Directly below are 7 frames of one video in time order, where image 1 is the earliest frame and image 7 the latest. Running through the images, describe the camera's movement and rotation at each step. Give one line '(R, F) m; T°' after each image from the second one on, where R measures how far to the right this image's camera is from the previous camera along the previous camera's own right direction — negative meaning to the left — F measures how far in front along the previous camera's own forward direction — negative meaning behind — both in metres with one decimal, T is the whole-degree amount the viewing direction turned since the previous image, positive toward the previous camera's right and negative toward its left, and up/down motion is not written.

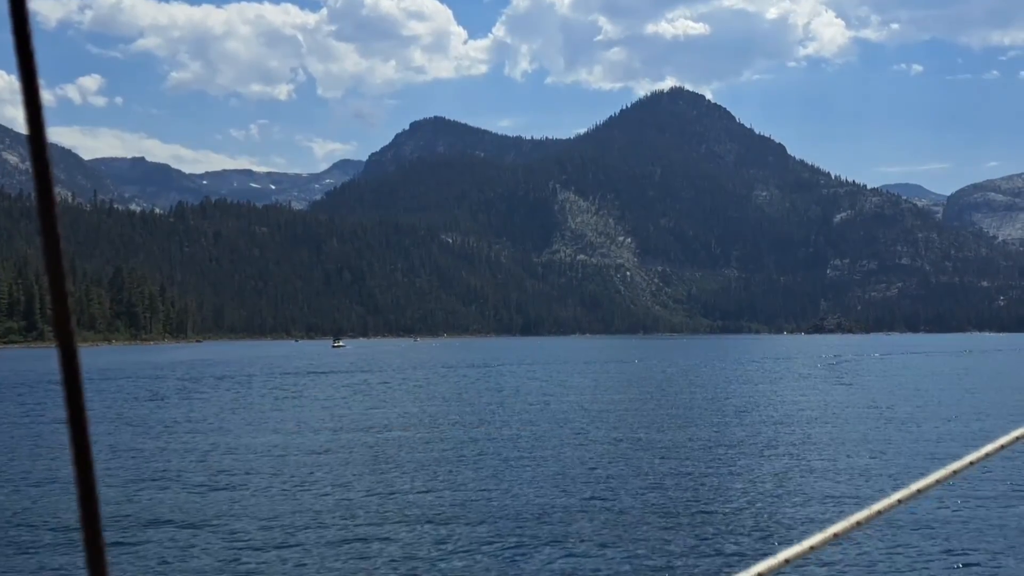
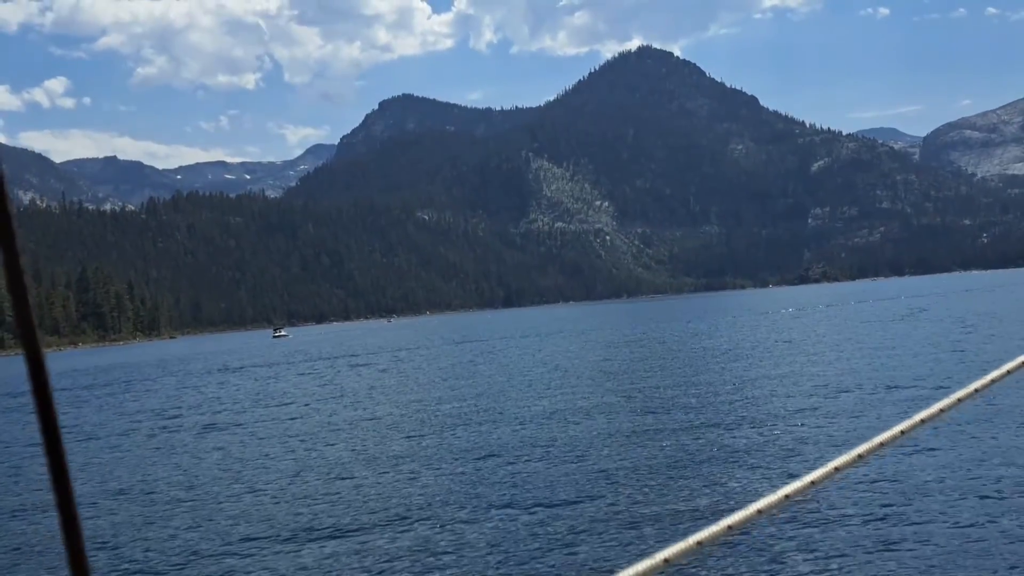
(+1.4, -0.9) m; +1°
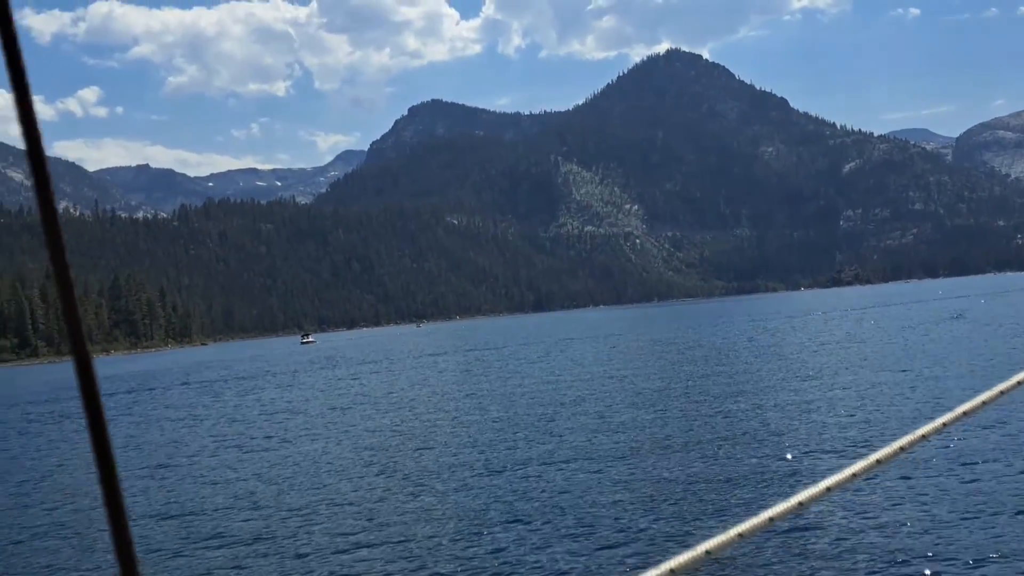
(-0.2, +0.9) m; -2°
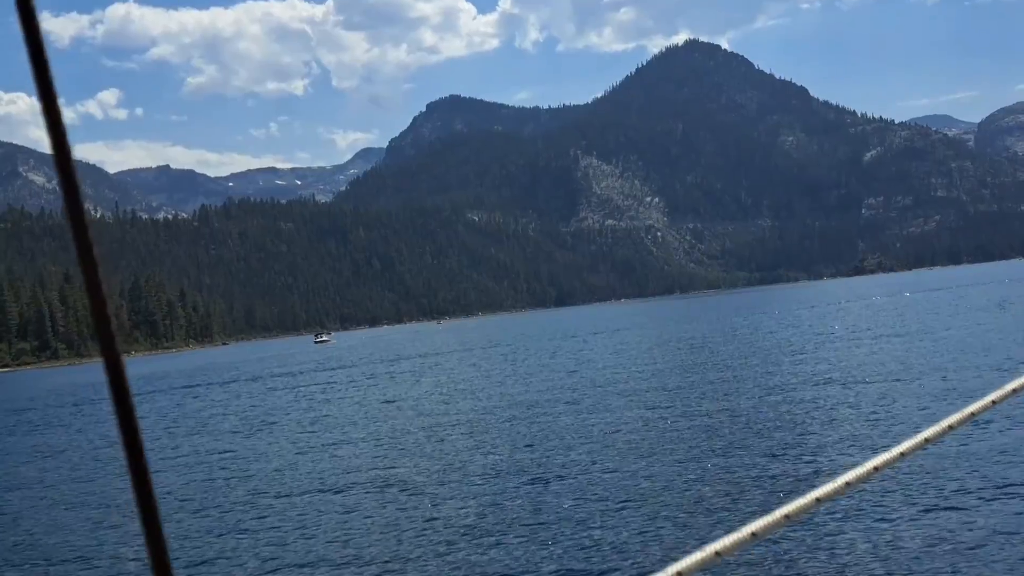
(-0.3, +1.4) m; -1°
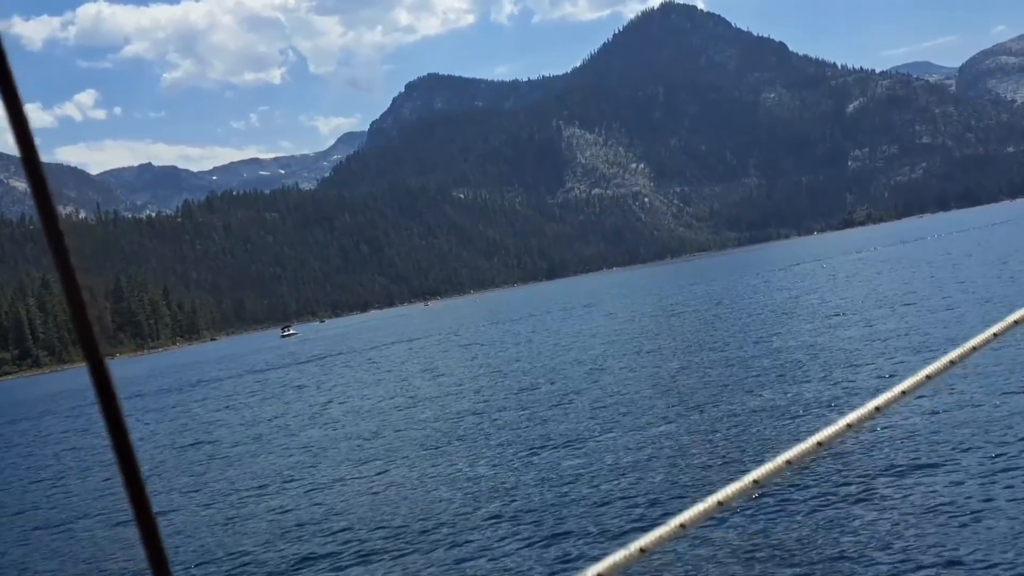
(+0.7, -0.1) m; 0°
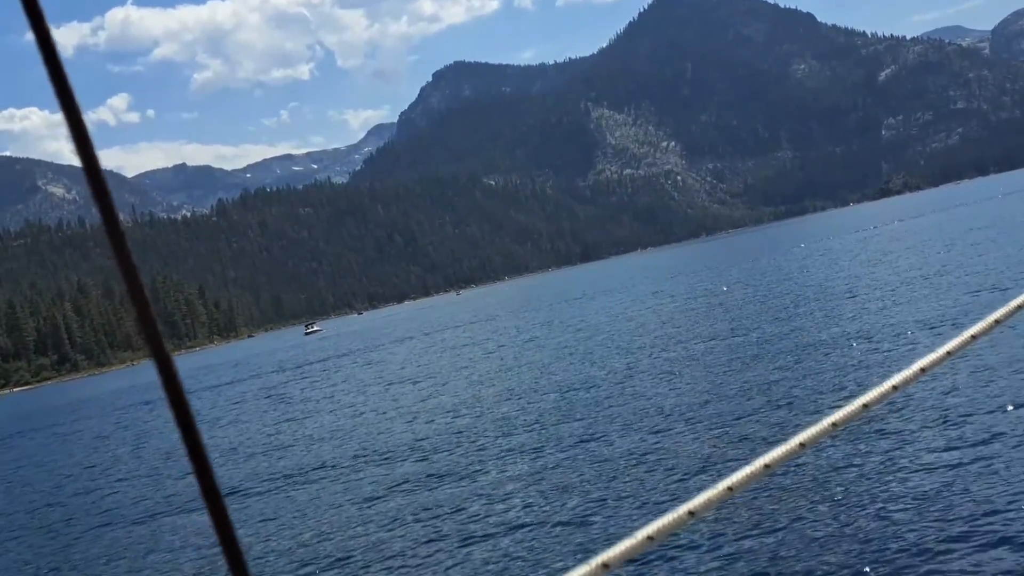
(+0.3, -0.3) m; -2°
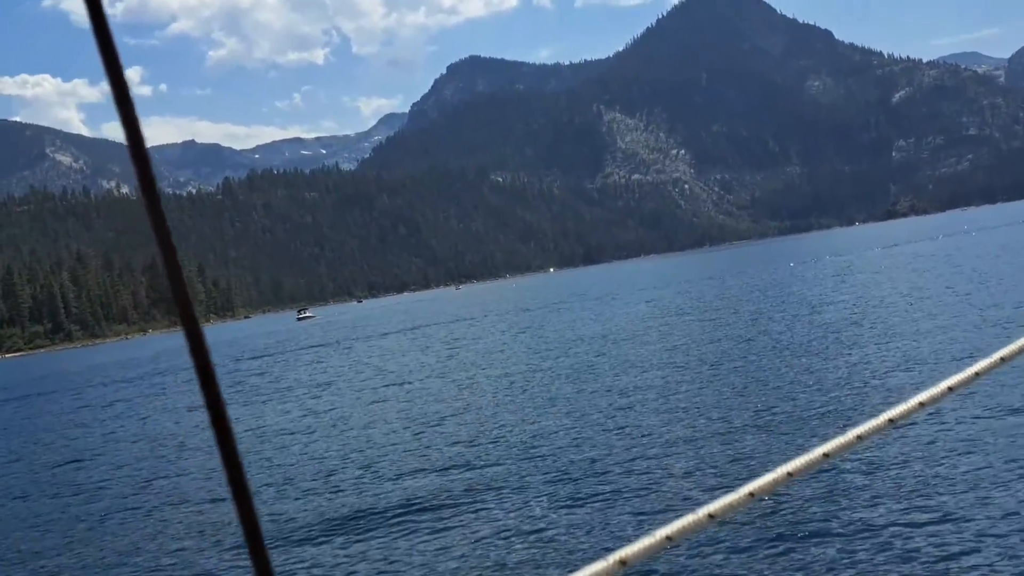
(+0.1, +0.2) m; 0°
